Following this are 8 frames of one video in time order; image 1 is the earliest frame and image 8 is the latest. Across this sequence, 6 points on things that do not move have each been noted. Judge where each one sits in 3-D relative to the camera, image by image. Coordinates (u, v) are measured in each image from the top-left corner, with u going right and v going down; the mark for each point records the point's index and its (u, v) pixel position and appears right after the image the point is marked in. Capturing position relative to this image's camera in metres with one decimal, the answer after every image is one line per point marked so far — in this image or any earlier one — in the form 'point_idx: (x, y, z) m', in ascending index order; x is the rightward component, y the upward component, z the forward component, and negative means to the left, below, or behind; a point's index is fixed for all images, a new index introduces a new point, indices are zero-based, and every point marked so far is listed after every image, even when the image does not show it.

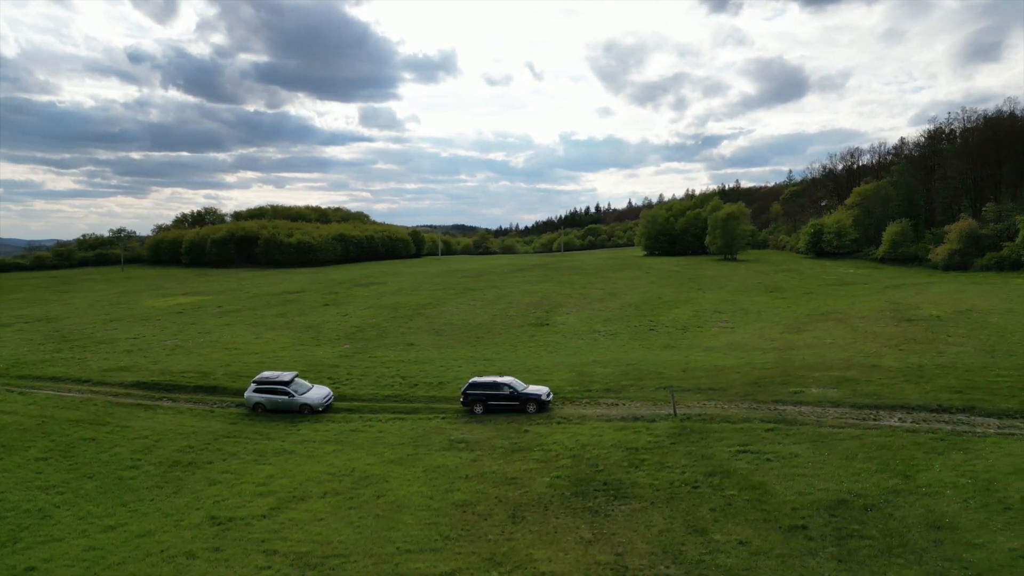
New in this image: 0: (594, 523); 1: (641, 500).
0: (+2.0, -5.9, +18.7) m
1: (+3.4, -5.6, +19.8) m
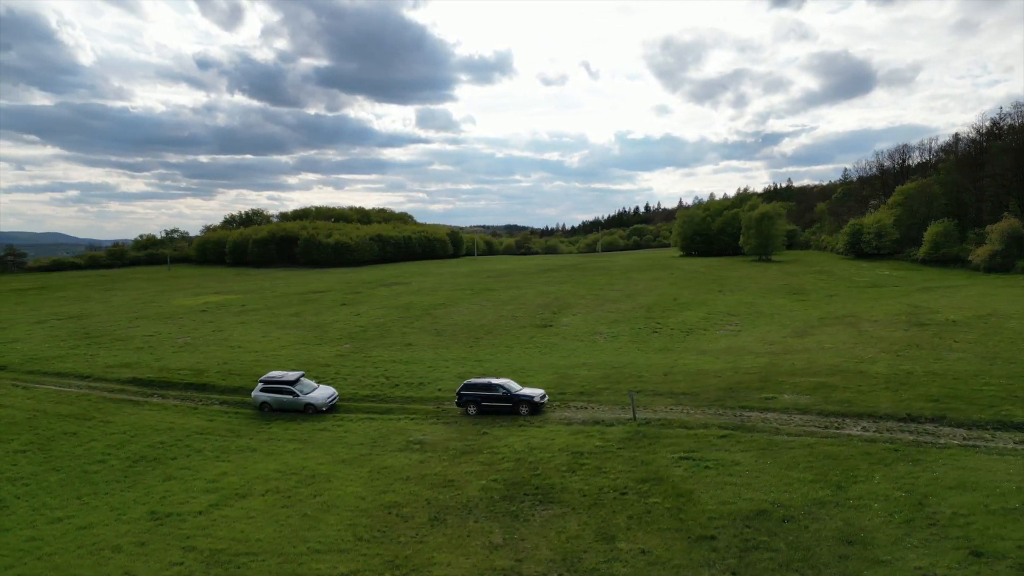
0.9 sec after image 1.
0: (-0.2, -5.9, +18.5) m
1: (+1.3, -5.7, +19.4) m
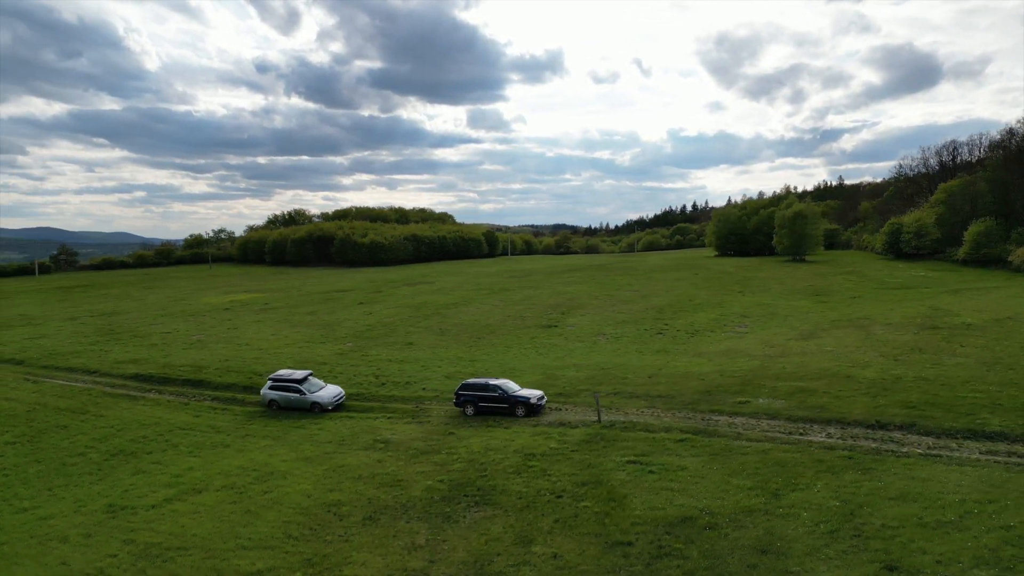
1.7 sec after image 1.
0: (-2.0, -5.9, +18.4) m
1: (-0.4, -5.7, +19.3) m
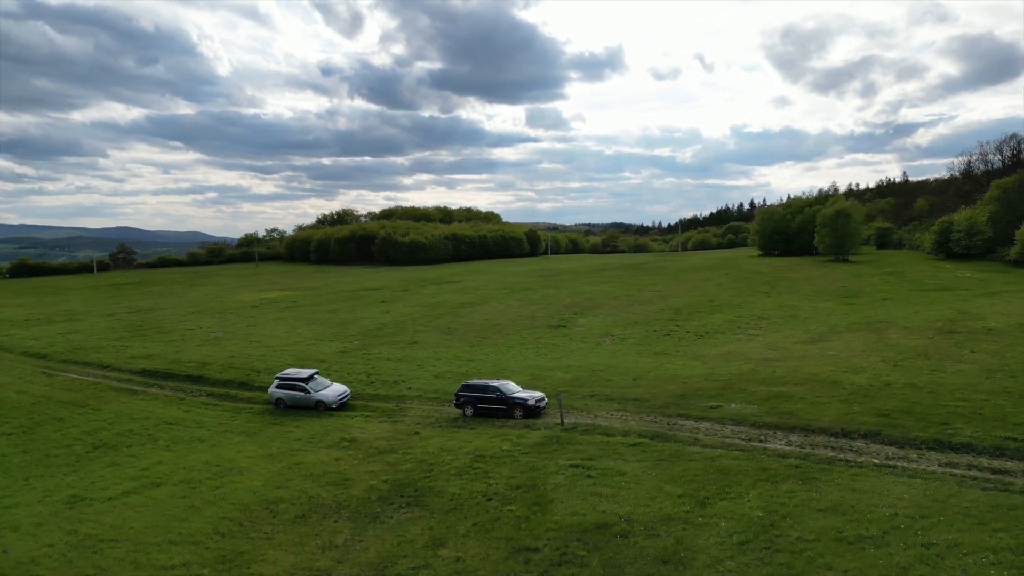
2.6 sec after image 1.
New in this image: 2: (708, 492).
0: (-3.9, -5.9, +18.5) m
1: (-2.3, -5.7, +19.2) m
2: (+4.8, -5.0, +18.4) m
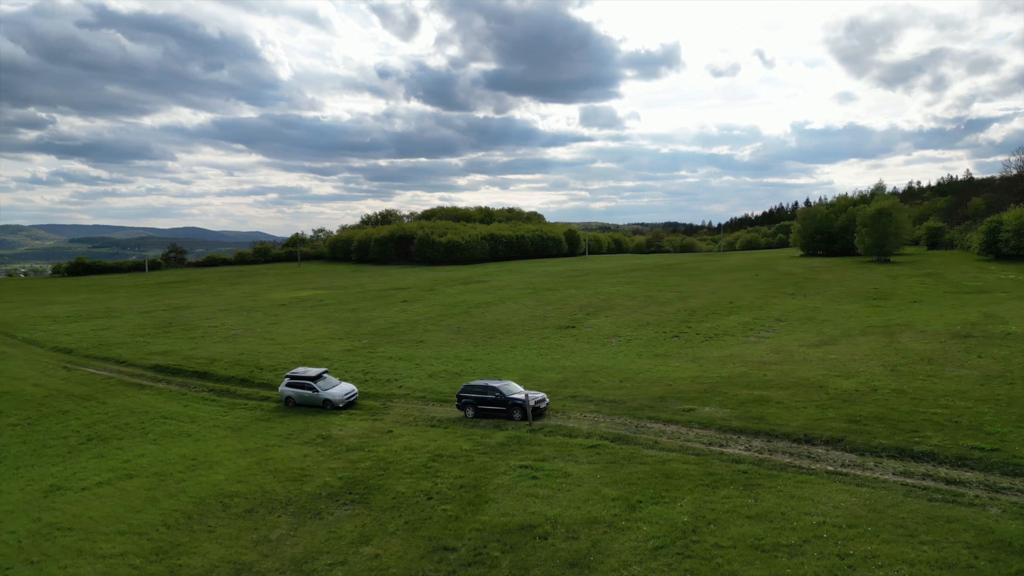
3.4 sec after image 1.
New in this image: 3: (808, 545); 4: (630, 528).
0: (-5.5, -5.9, +18.8) m
1: (-3.8, -5.7, +19.5) m
2: (+3.2, -5.1, +18.2) m
3: (+5.9, -5.1, +14.9) m
4: (+2.6, -5.3, +16.3) m
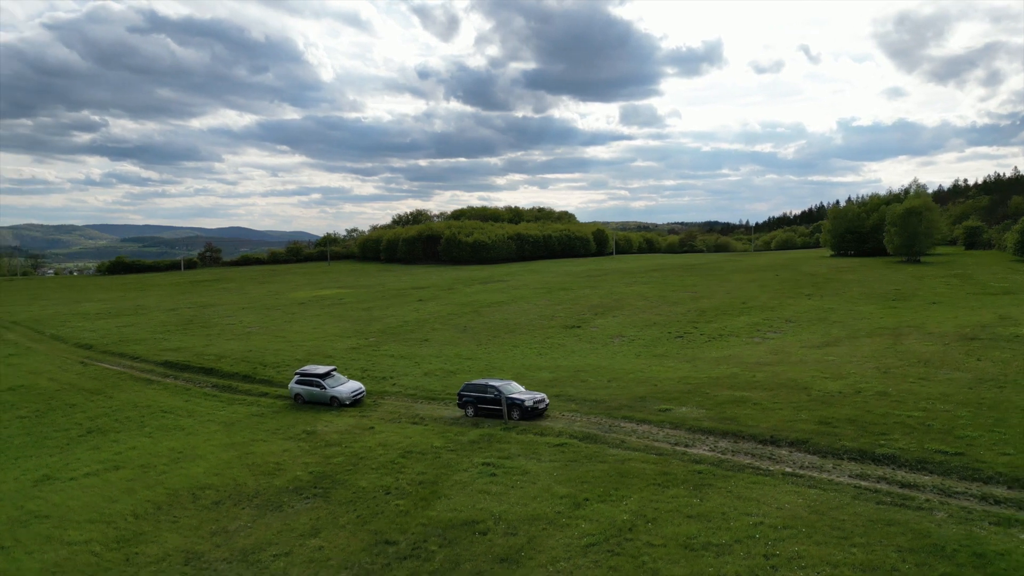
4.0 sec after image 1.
0: (-6.7, -5.9, +19.4) m
1: (-5.0, -5.7, +20.0) m
2: (+2.0, -5.1, +18.3) m
3: (+4.5, -5.1, +15.0) m
4: (+1.3, -5.3, +16.5) m
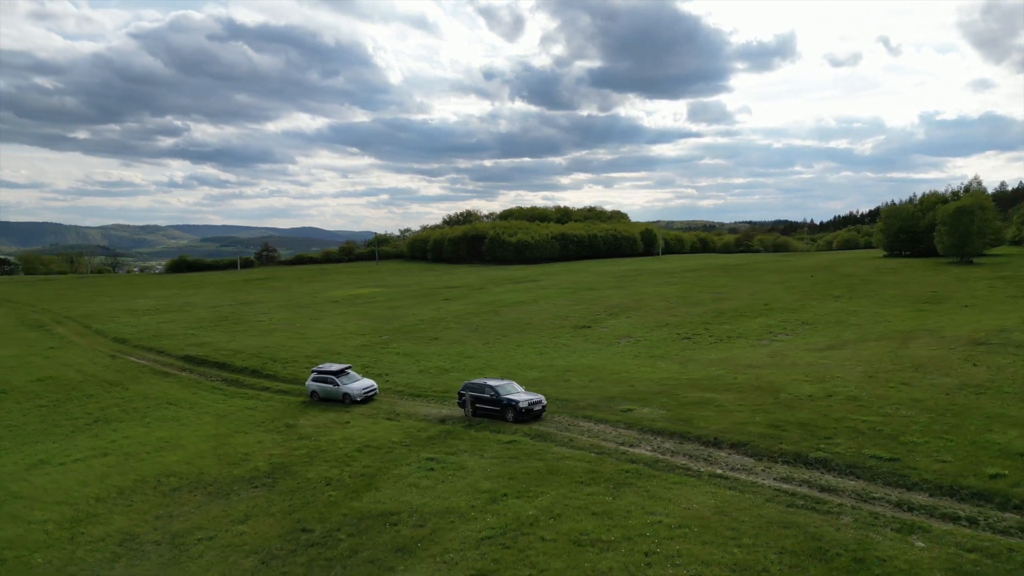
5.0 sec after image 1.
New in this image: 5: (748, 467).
0: (-8.5, -5.9, +20.5) m
1: (-6.8, -5.6, +21.0) m
2: (0.0, -5.1, +18.8) m
3: (+2.3, -5.2, +15.2) m
4: (-0.8, -5.3, +17.0) m
5: (+6.3, -4.8, +19.9) m
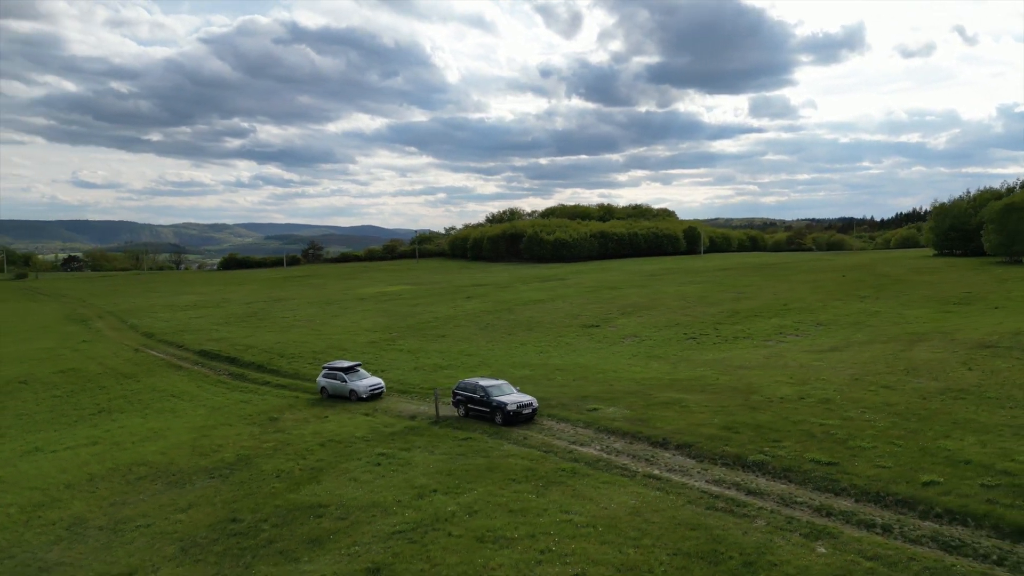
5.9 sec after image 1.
0: (-10.1, -5.8, +21.5) m
1: (-8.4, -5.6, +21.8) m
2: (-1.7, -5.1, +19.1) m
3: (+0.3, -5.2, +15.4) m
4: (-2.7, -5.3, +17.4) m
5: (+4.6, -4.8, +19.8) m
